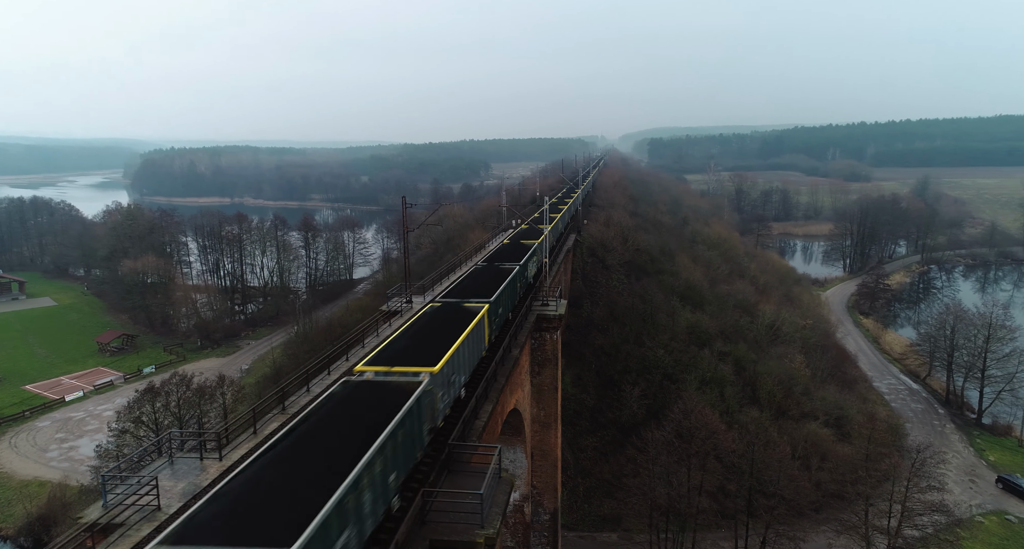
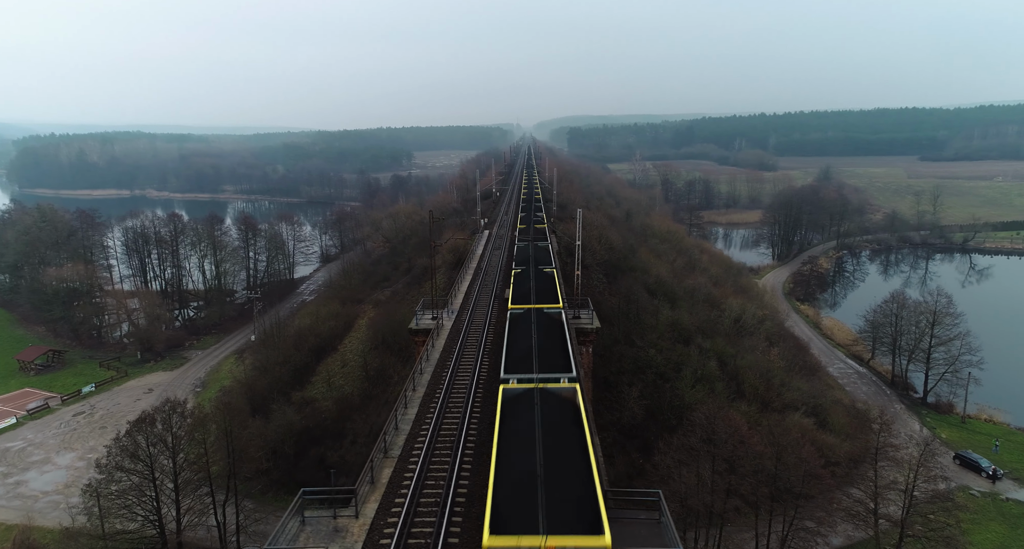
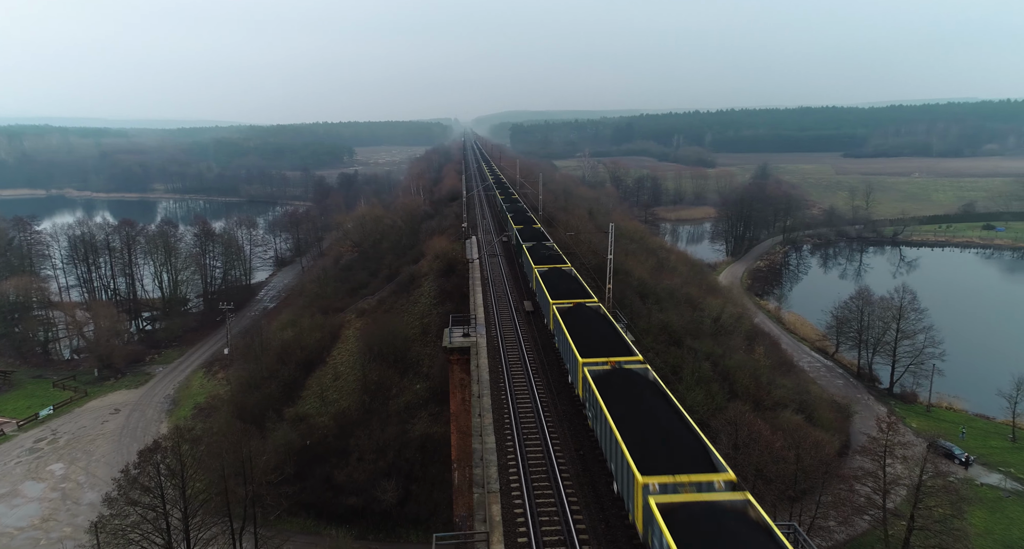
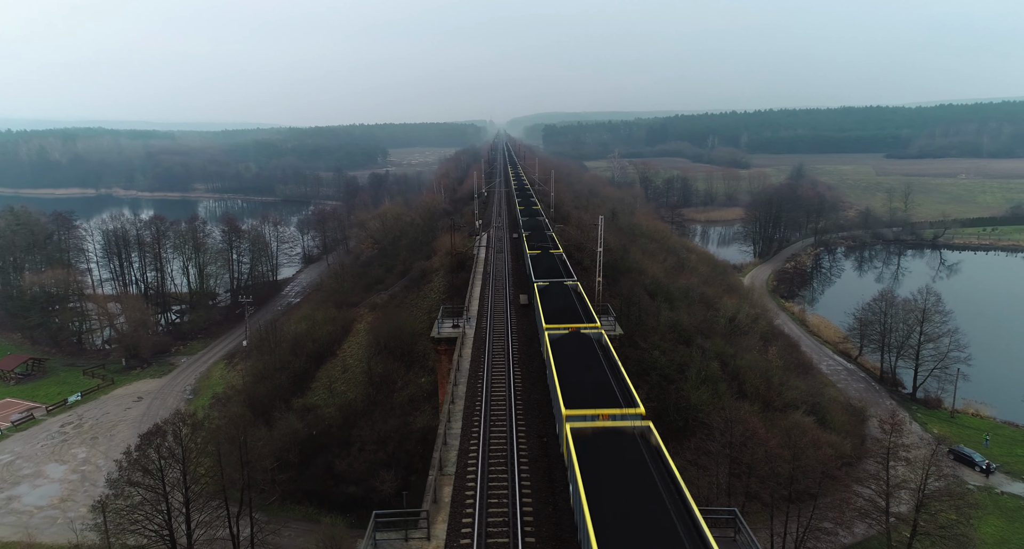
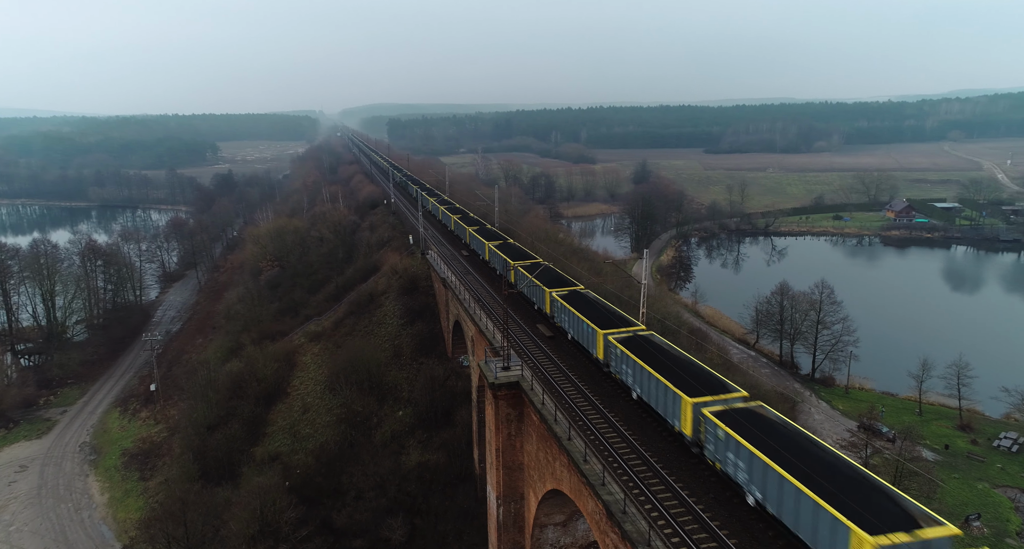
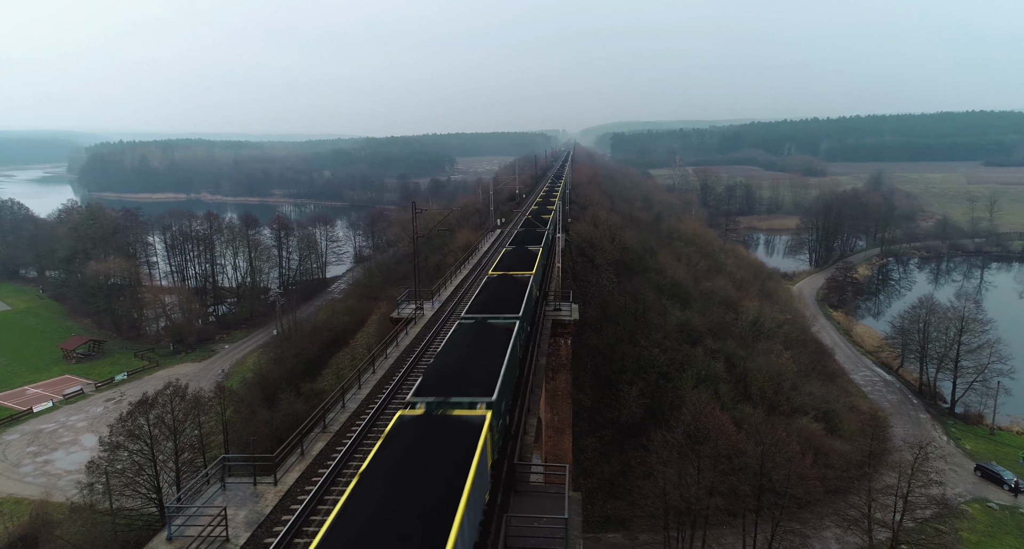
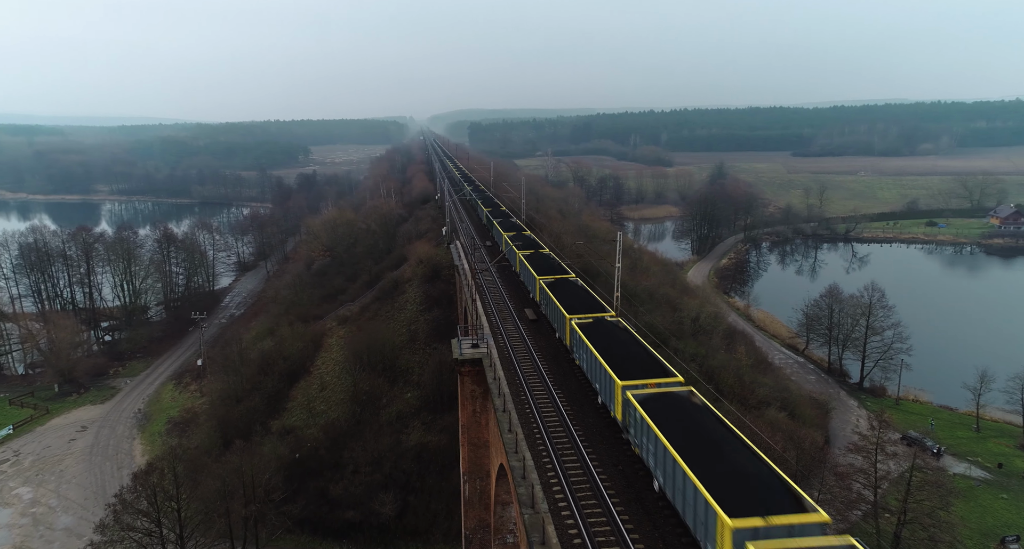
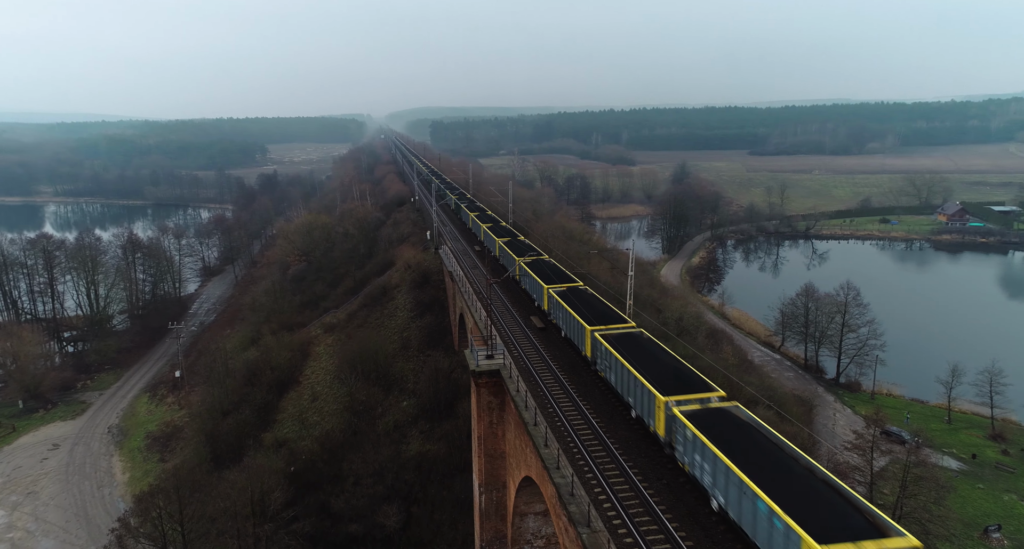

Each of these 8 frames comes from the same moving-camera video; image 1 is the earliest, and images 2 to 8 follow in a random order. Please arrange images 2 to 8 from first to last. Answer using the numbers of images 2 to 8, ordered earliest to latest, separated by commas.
6, 2, 4, 3, 7, 8, 5
